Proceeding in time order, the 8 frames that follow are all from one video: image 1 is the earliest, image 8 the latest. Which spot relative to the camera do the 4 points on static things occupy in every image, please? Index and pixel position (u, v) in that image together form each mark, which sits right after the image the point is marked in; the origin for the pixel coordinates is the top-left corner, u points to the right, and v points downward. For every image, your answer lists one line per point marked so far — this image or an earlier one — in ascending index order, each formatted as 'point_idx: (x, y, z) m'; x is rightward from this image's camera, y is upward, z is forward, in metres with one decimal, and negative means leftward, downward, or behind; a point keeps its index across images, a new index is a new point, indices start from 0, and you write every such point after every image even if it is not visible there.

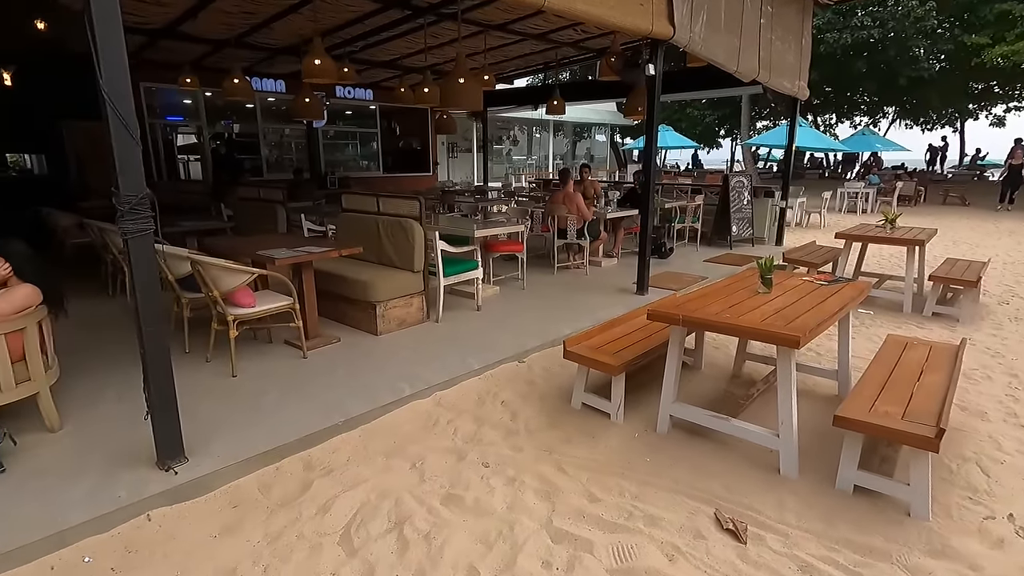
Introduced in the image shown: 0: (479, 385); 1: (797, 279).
0: (-0.2, -0.6, +3.5) m
1: (+1.8, +0.1, +3.4) m
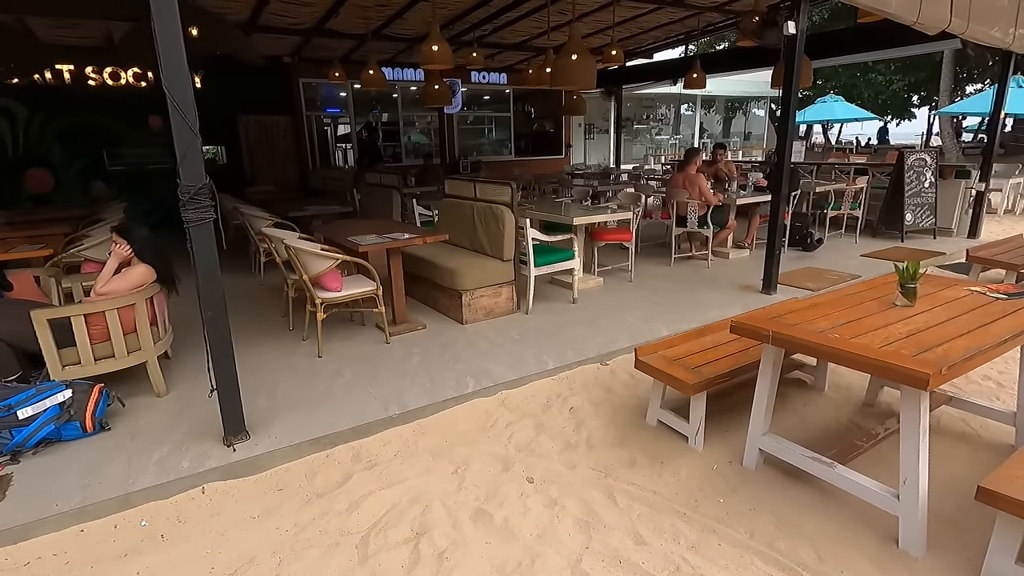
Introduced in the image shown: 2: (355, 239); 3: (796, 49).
0: (+0.2, -0.6, +3.2) m
1: (+2.2, 0.0, +2.6) m
2: (-1.2, +0.4, +4.0) m
3: (+2.3, +1.9, +4.3) m
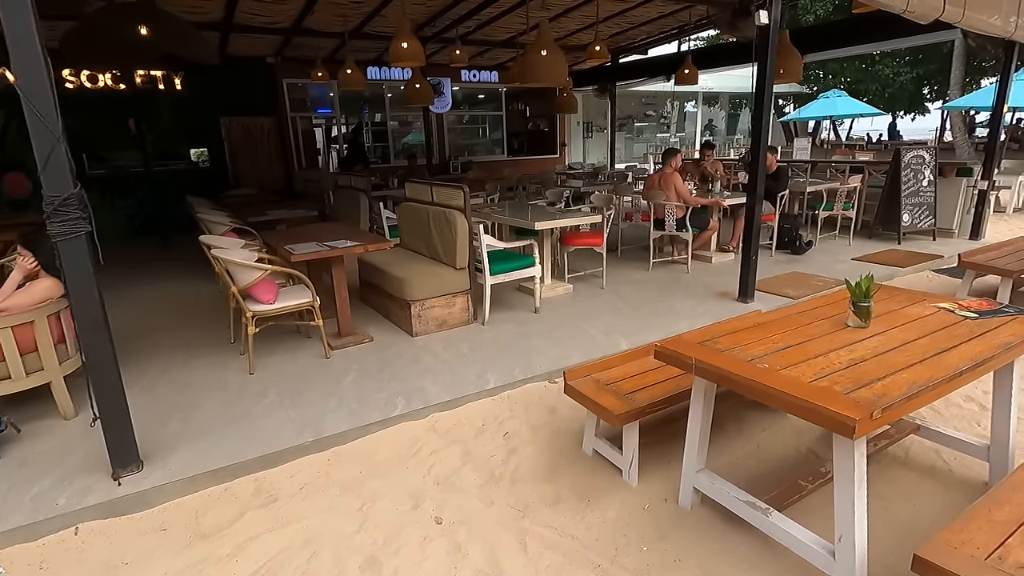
0: (-0.1, -0.7, +3.0) m
1: (+1.8, -0.1, +2.3) m
2: (-1.5, +0.3, +3.8) m
3: (+1.9, +1.8, +4.0) m
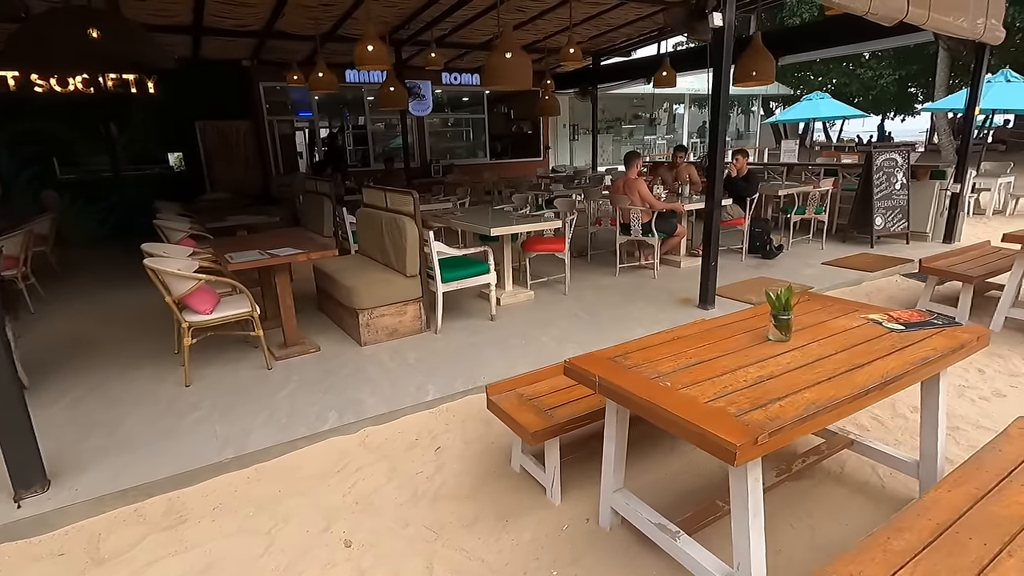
0: (-0.5, -0.7, +2.9) m
1: (+1.5, -0.1, +2.2) m
2: (-1.9, +0.2, +3.7) m
3: (+1.6, +1.8, +3.9) m
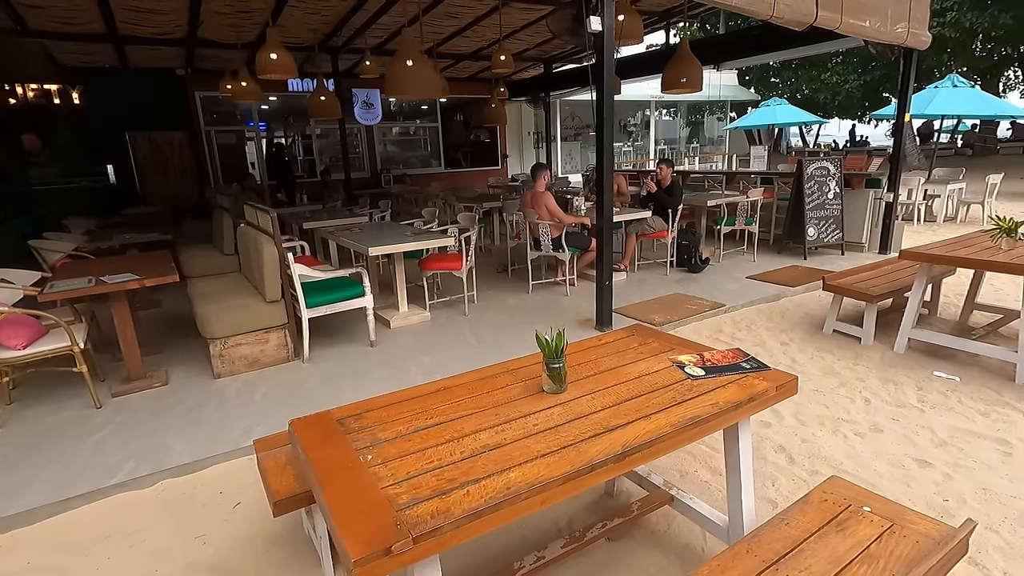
0: (-1.4, -0.9, +2.6) m
1: (+0.6, -0.2, +2.0) m
2: (-2.8, 0.0, +3.4) m
3: (+0.6, +1.6, +3.7) m
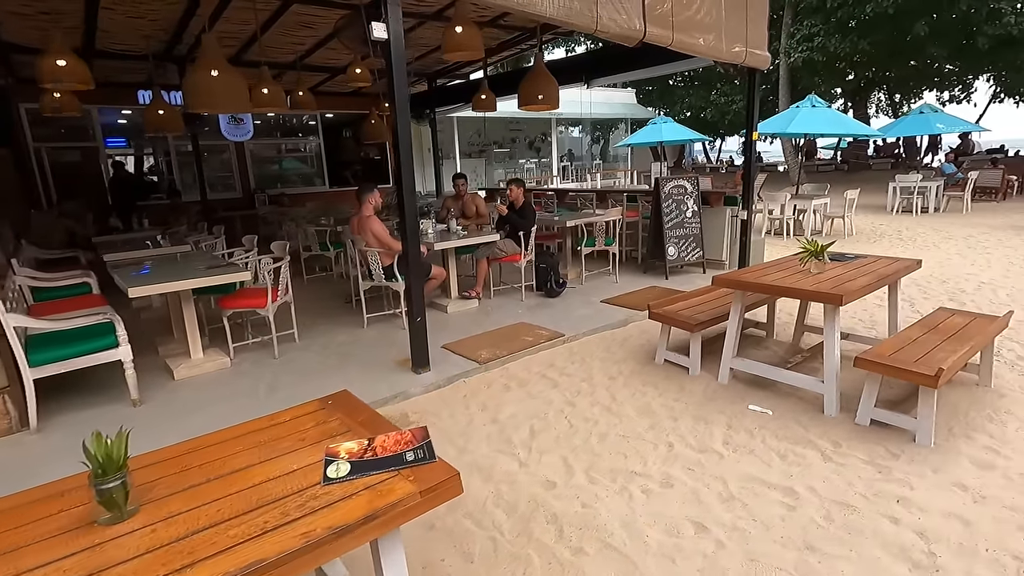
0: (-2.5, -1.2, +1.9) m
1: (-0.5, -0.4, +1.5) m
2: (-4.0, -0.3, +2.5) m
3: (-0.7, +1.4, +3.3) m
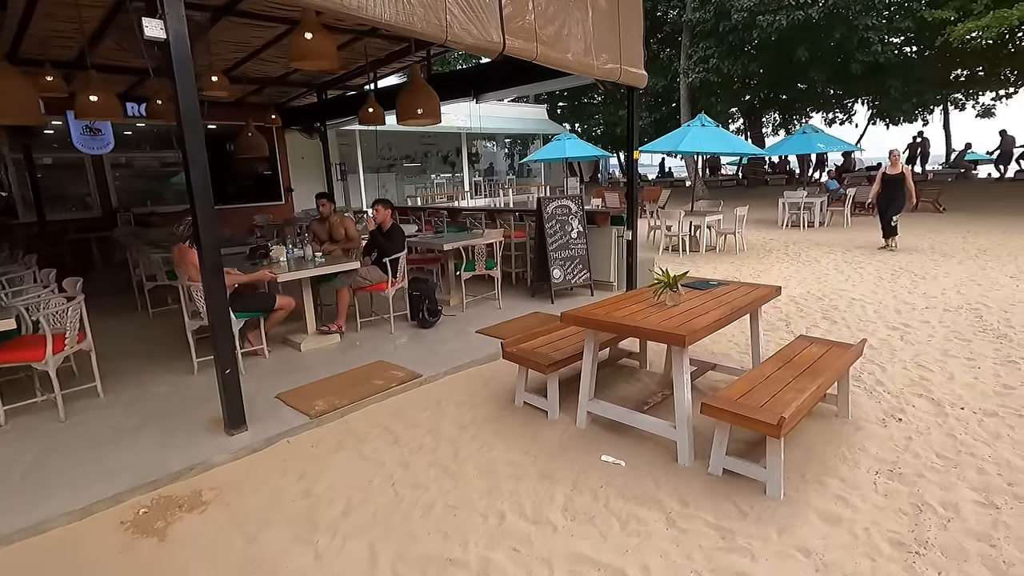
0: (-3.2, -1.4, +1.1) m
1: (-1.2, -0.6, +1.0) m
2: (-4.8, -0.6, +1.5) m
3: (-1.7, +1.1, +2.7) m
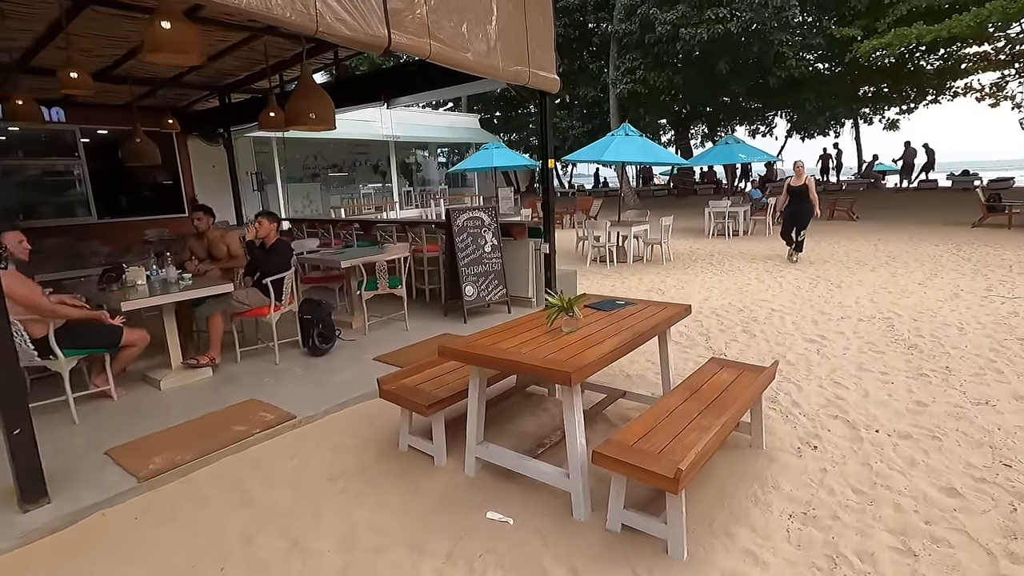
0: (-3.6, -1.6, +0.3) m
1: (-1.6, -0.8, +0.4) m
2: (-5.3, -0.8, +0.6) m
3: (-2.3, +1.0, +2.1) m
